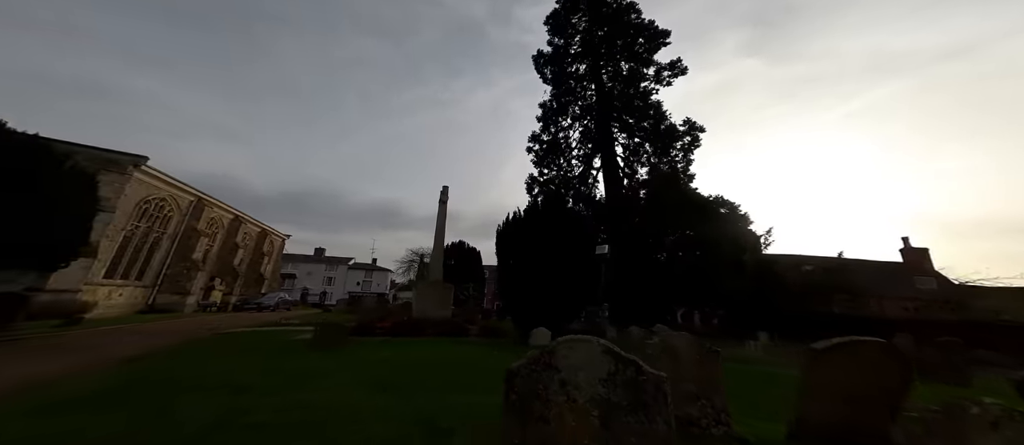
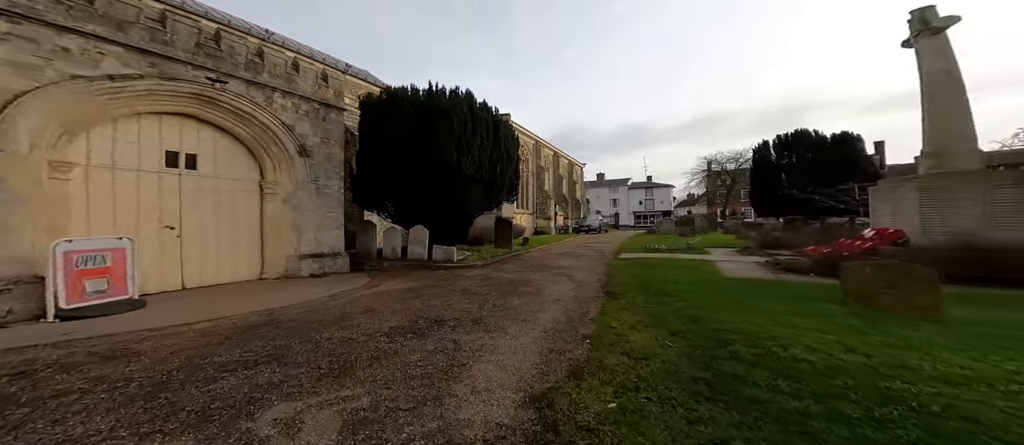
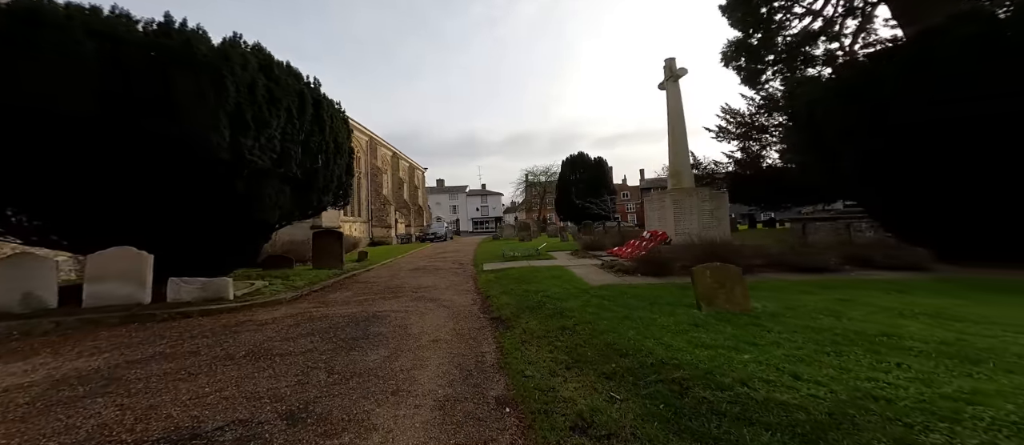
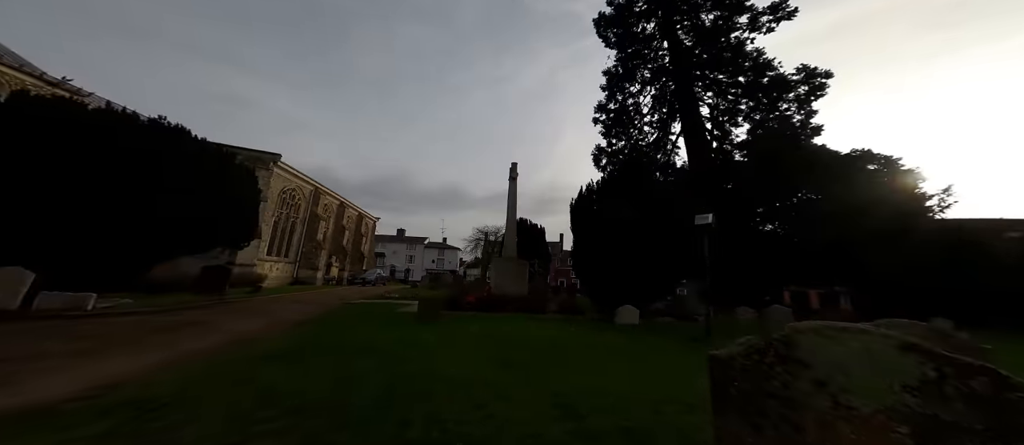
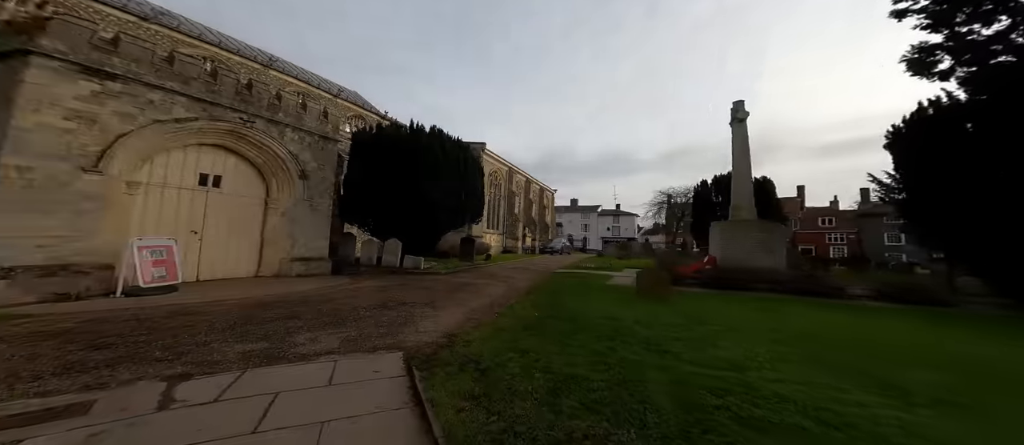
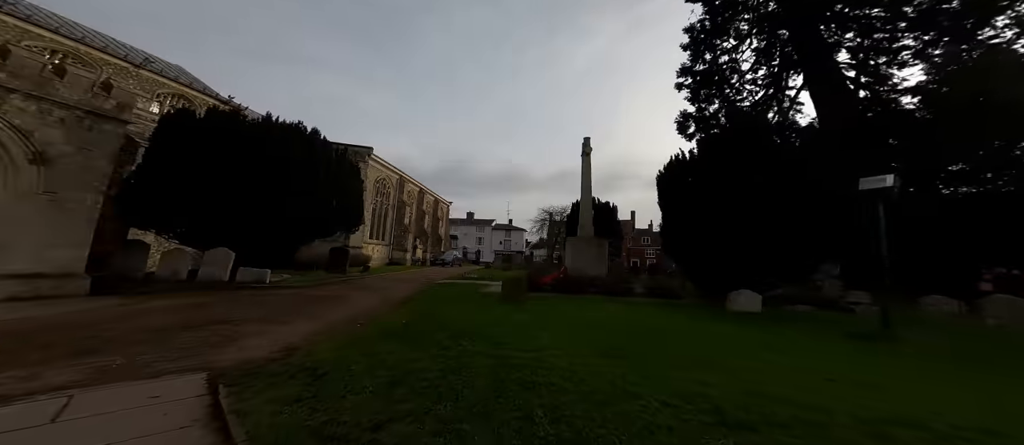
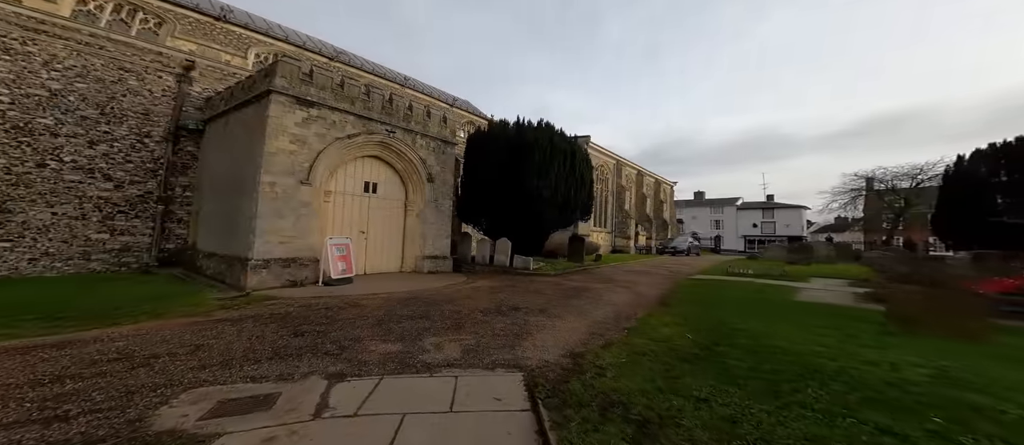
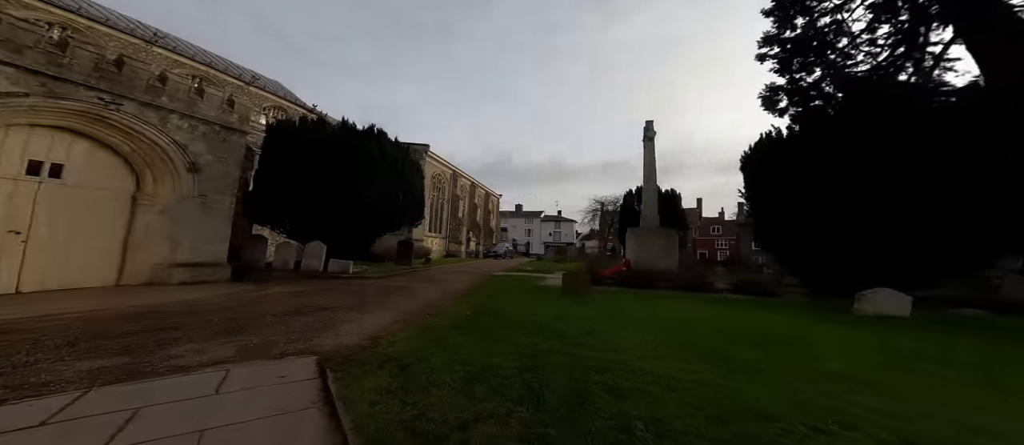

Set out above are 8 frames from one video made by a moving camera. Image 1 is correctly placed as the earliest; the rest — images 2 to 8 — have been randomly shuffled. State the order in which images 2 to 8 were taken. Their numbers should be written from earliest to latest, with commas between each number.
4, 6, 8, 5, 7, 2, 3
